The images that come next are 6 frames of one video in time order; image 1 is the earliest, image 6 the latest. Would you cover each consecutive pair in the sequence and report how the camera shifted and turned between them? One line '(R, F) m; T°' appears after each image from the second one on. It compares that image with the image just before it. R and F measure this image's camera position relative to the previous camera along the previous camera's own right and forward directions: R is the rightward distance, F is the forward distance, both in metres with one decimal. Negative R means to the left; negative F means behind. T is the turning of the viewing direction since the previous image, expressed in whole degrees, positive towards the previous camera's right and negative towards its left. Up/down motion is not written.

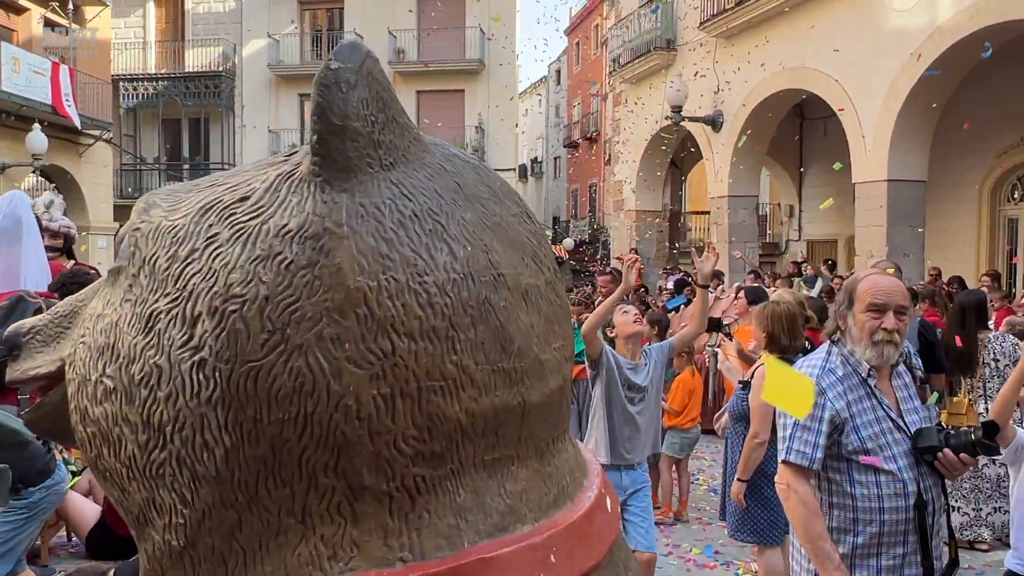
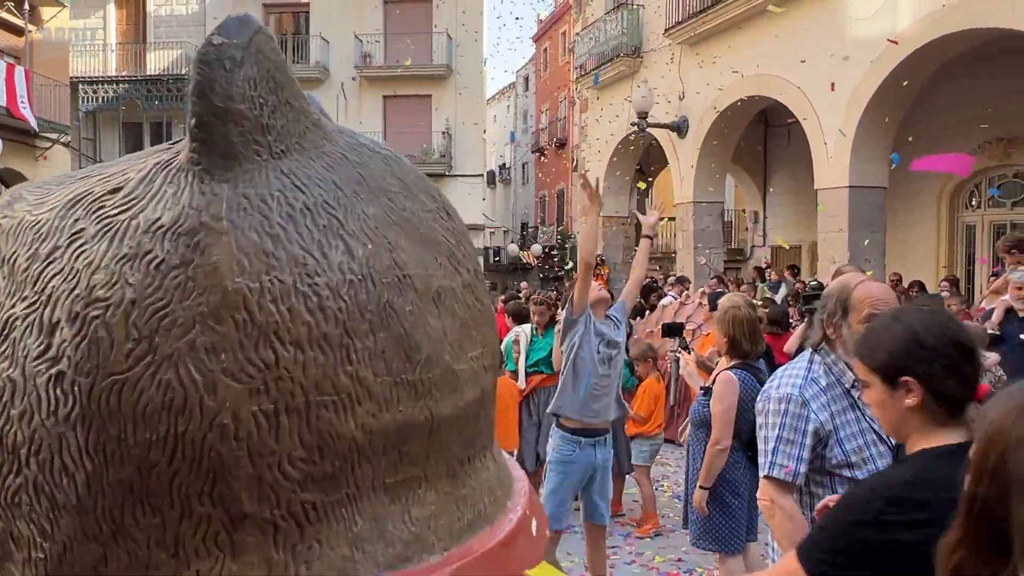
(0.0, +0.1) m; +2°
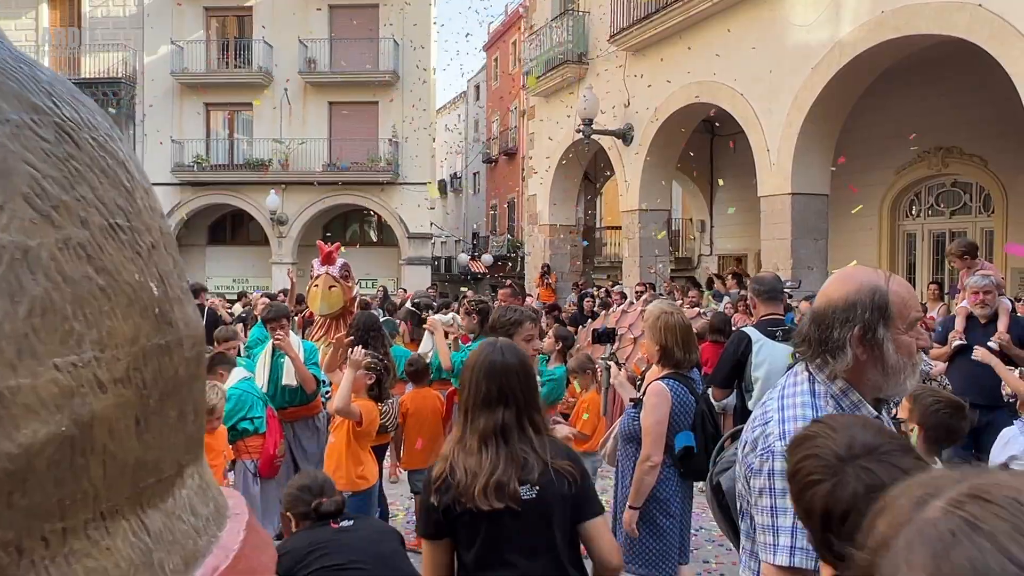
(+0.2, +0.3) m; +3°
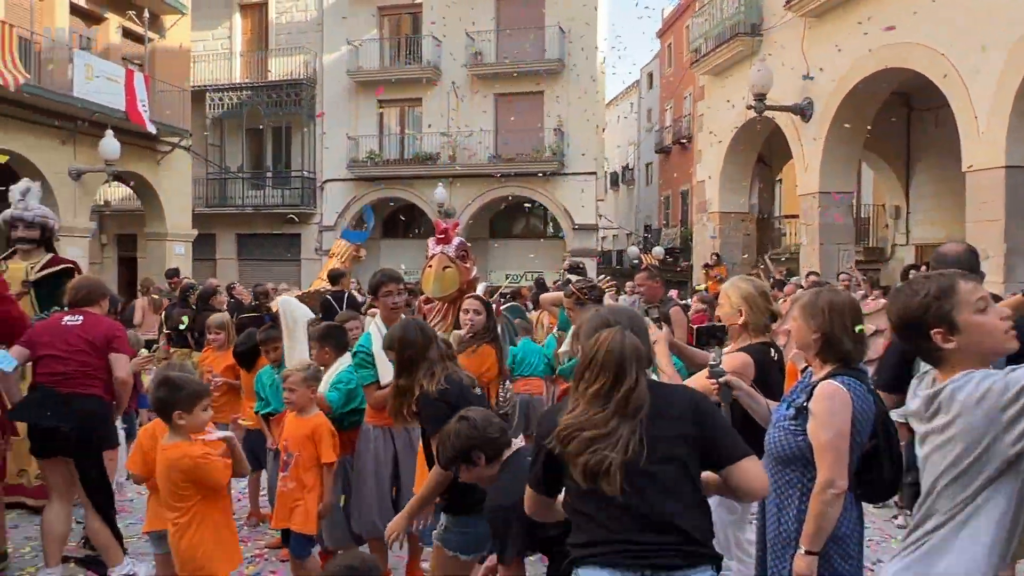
(+0.2, +0.7) m; -12°
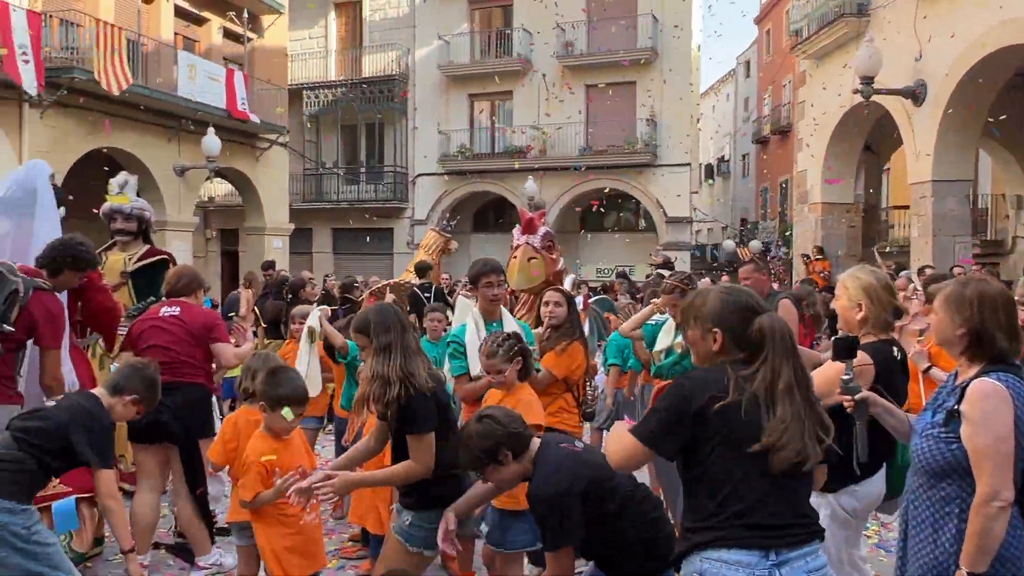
(0.0, +0.2) m; -6°
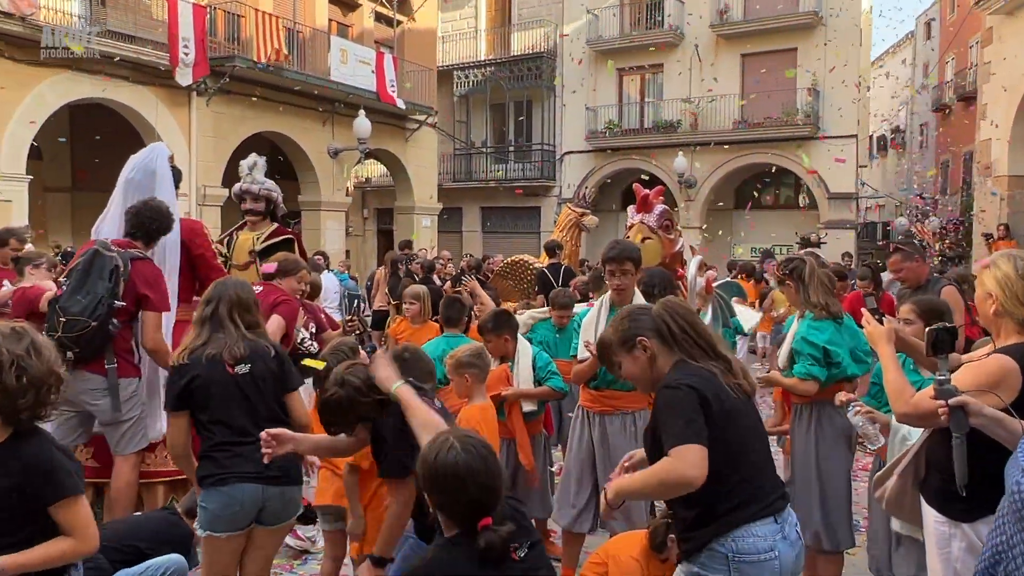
(+0.2, +0.3) m; -11°
